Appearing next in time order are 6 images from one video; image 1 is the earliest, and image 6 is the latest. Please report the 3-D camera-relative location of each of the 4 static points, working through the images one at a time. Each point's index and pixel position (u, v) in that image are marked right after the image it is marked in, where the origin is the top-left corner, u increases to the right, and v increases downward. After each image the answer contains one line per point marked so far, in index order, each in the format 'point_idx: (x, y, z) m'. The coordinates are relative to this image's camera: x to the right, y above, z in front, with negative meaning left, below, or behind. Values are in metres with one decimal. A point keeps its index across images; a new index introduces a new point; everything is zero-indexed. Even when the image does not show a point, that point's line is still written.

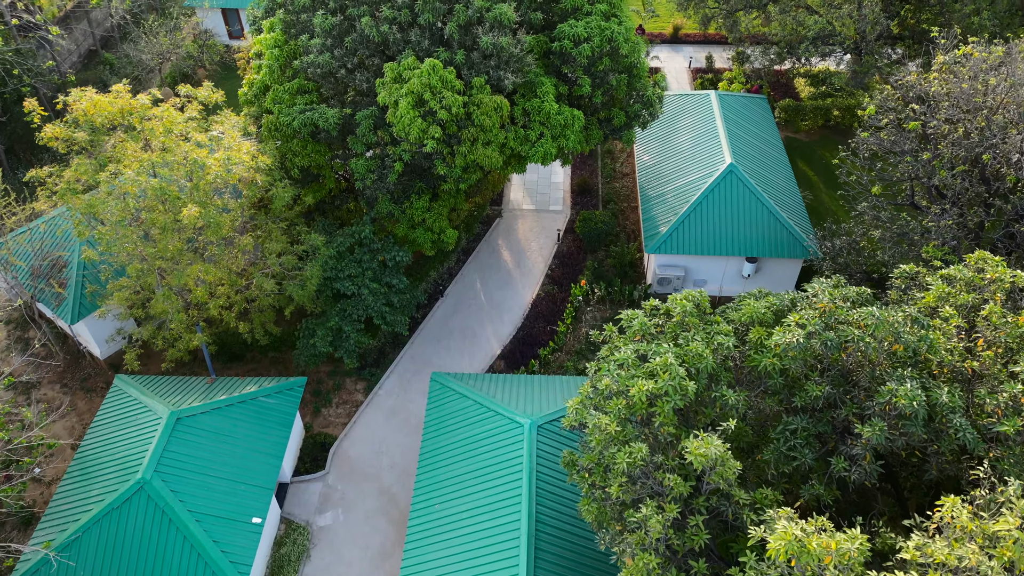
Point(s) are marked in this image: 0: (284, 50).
0: (-5.7, +5.9, +17.4) m
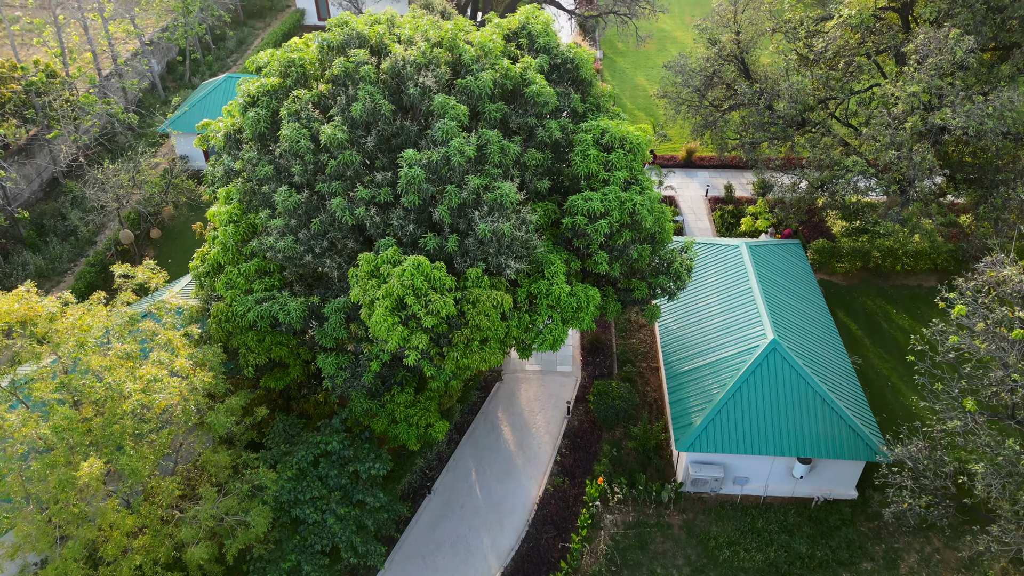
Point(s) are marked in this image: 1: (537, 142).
0: (-5.6, +1.3, +14.5) m
1: (+0.5, +3.1, +14.9) m
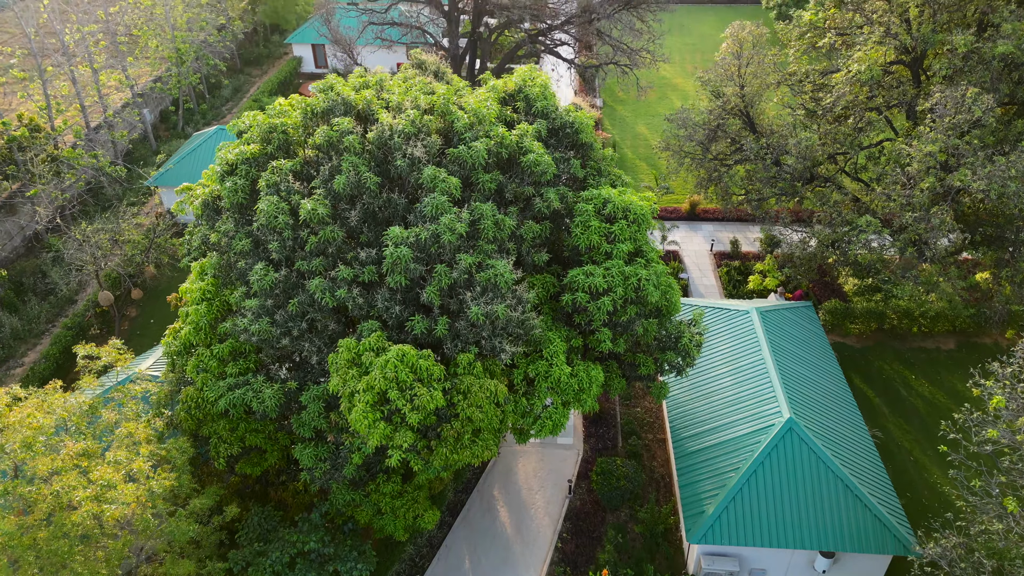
0: (-5.7, -0.3, +13.4) m
1: (+0.4, +1.5, +13.9) m
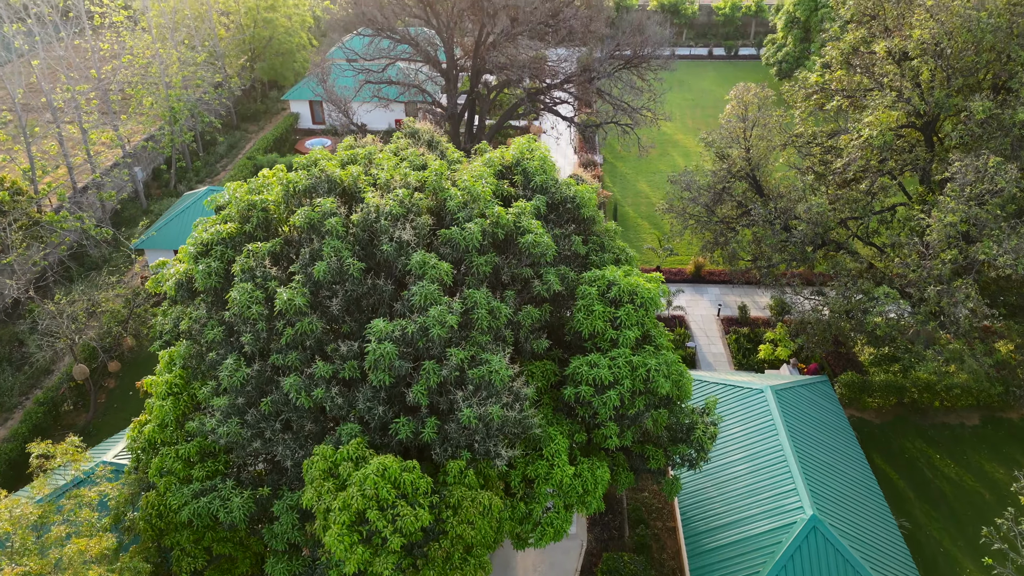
0: (-5.8, -1.9, +12.2) m
1: (+0.4, -0.2, +12.8) m
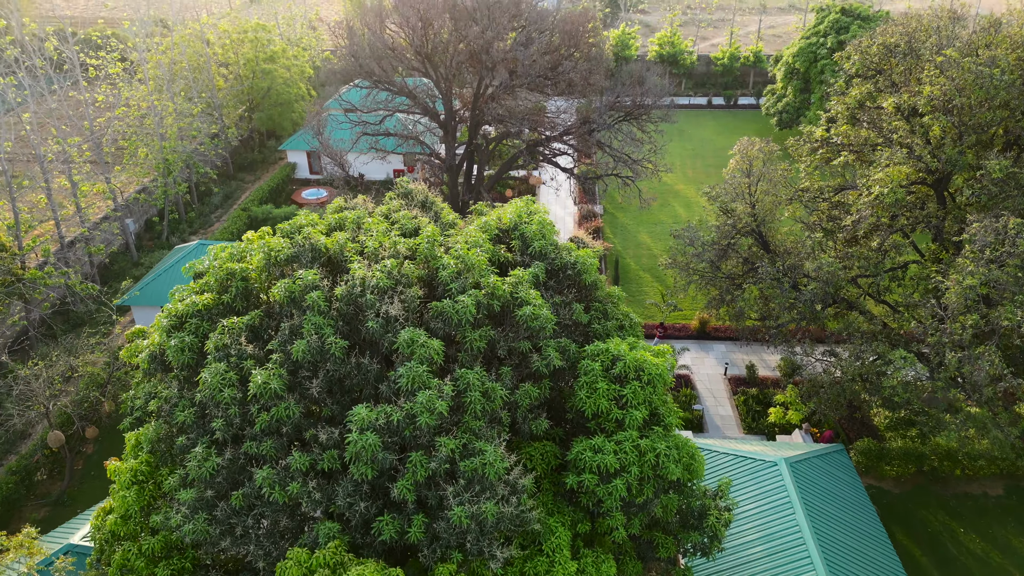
0: (-5.8, -3.2, +11.2) m
1: (+0.3, -1.5, +11.9) m
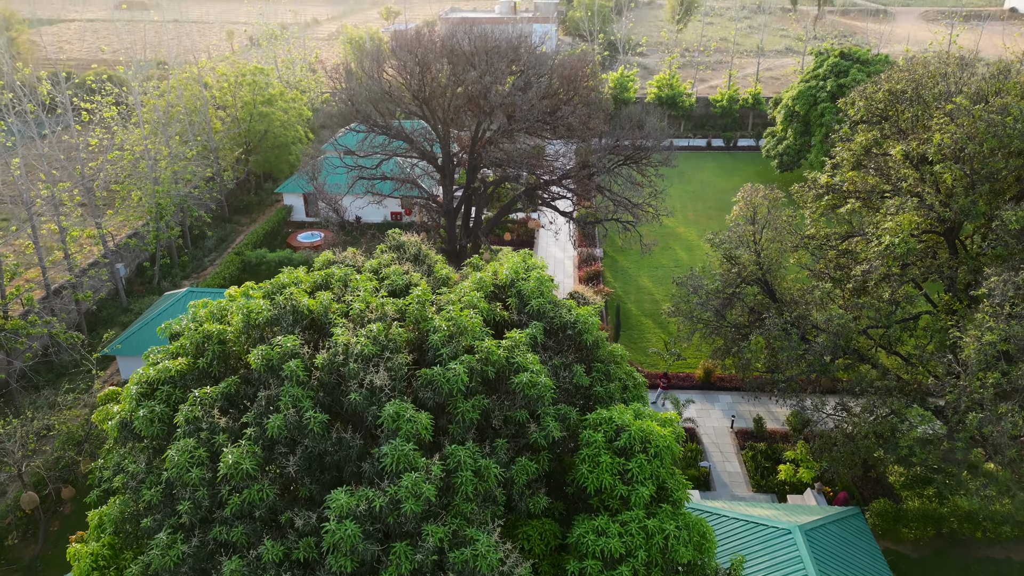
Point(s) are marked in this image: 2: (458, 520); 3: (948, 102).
0: (-5.9, -4.2, +10.2) m
1: (+0.3, -2.5, +11.0) m
2: (-0.7, -3.1, +9.3) m
3: (+12.2, +5.2, +19.6) m
